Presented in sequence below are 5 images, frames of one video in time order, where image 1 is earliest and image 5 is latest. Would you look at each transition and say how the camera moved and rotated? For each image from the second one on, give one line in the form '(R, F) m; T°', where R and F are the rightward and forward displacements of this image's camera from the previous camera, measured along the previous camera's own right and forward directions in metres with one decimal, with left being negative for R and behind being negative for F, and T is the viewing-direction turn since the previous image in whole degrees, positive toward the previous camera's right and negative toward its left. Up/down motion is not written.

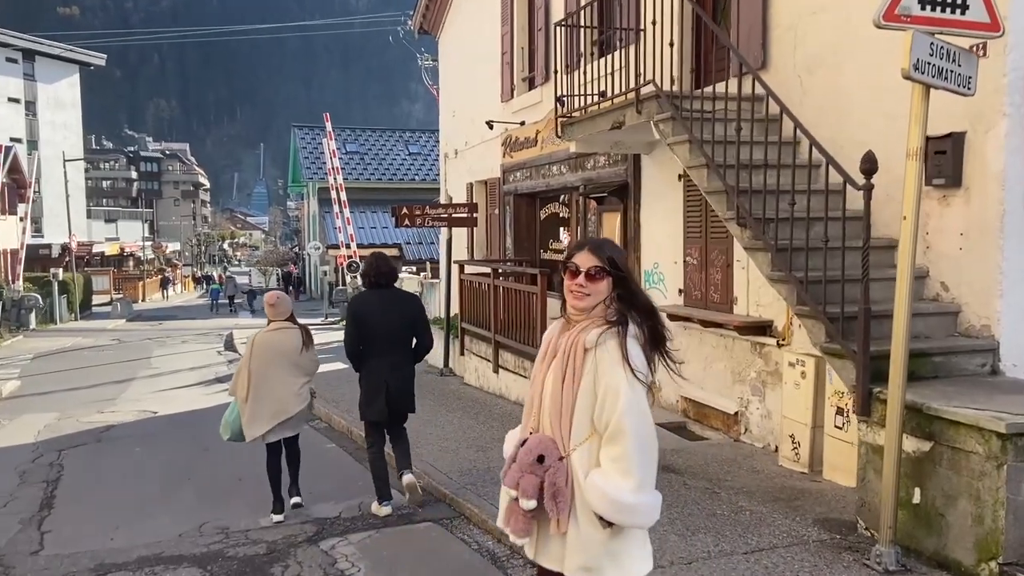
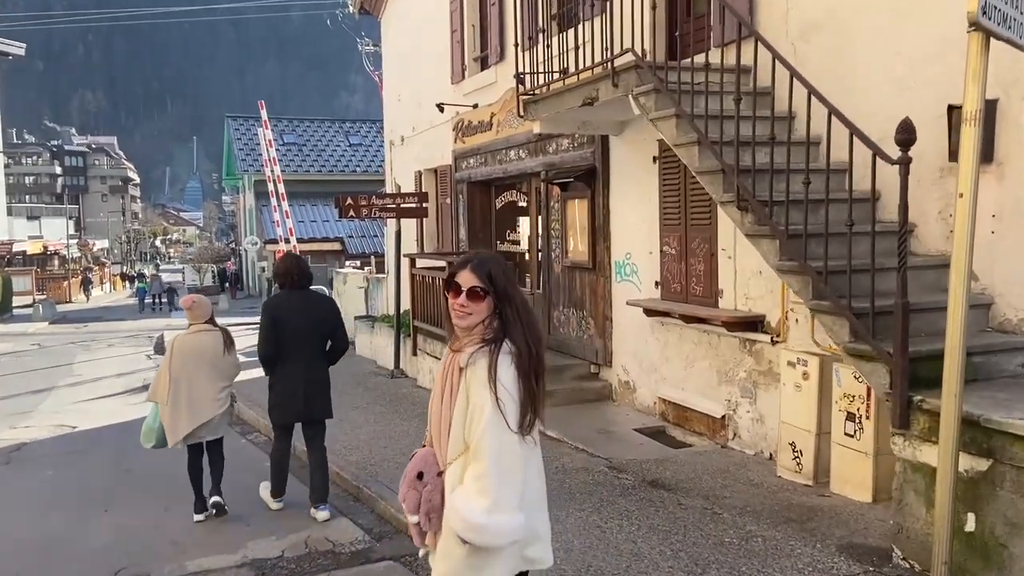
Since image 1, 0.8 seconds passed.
(-0.2, +0.8) m; +4°
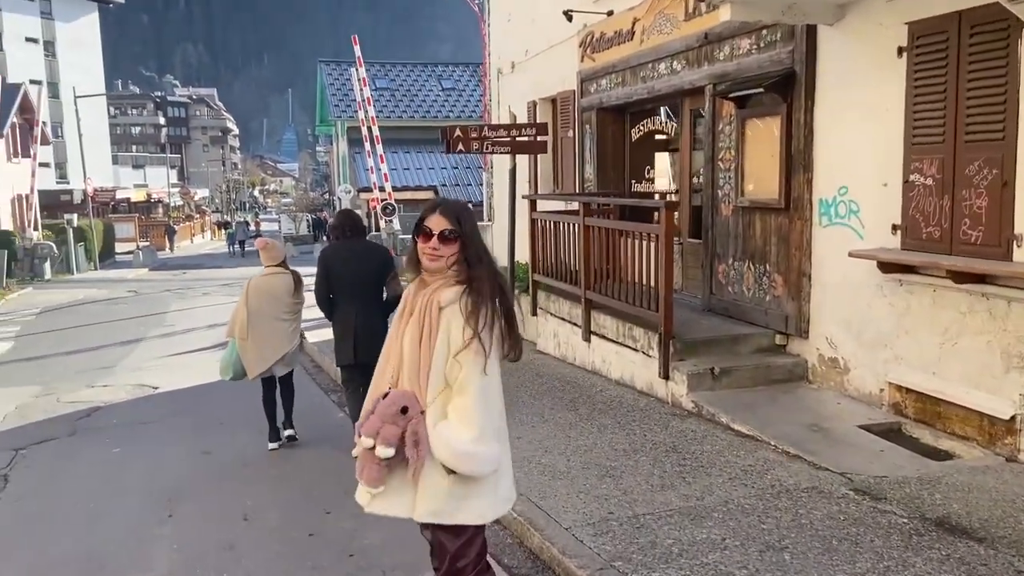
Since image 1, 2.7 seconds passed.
(-0.7, +1.9) m; -6°
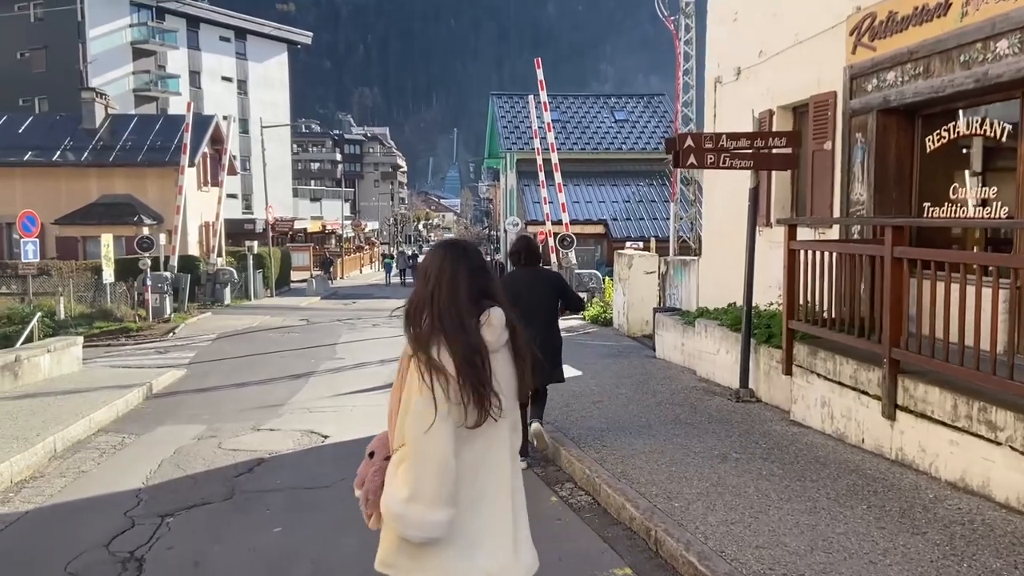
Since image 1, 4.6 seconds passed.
(-0.9, +1.8) m; -11°
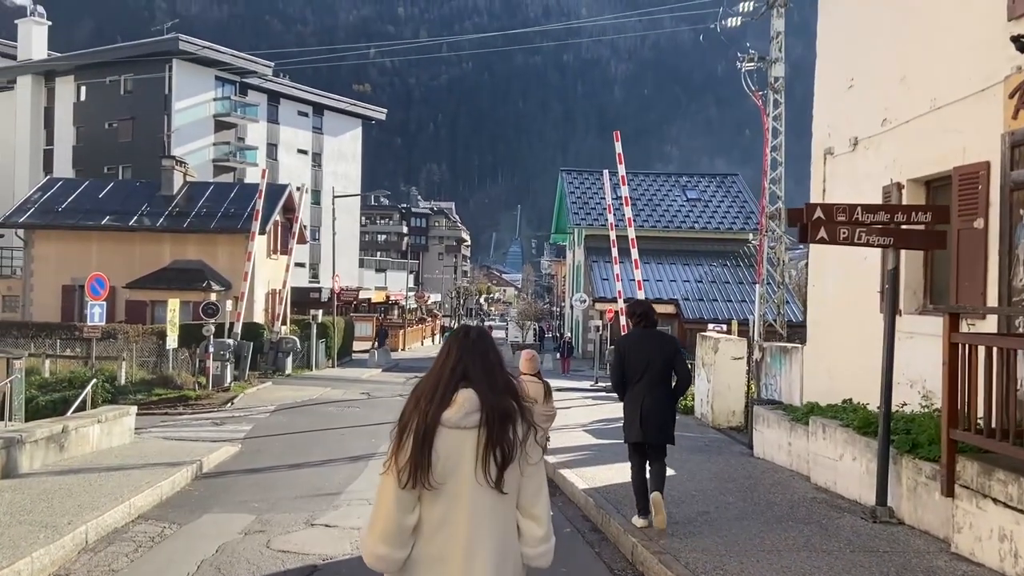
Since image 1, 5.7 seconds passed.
(-0.3, +1.0) m; -4°
